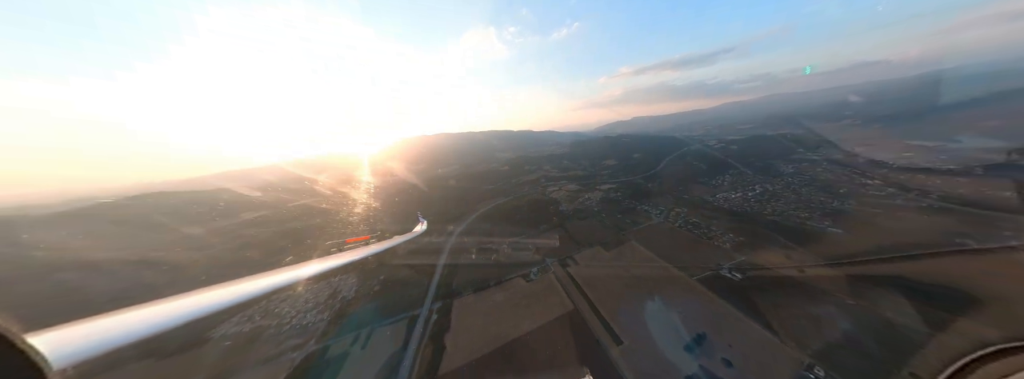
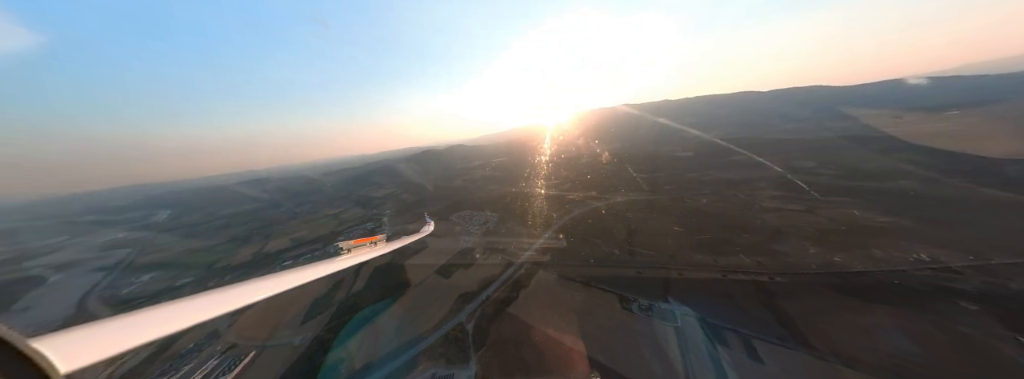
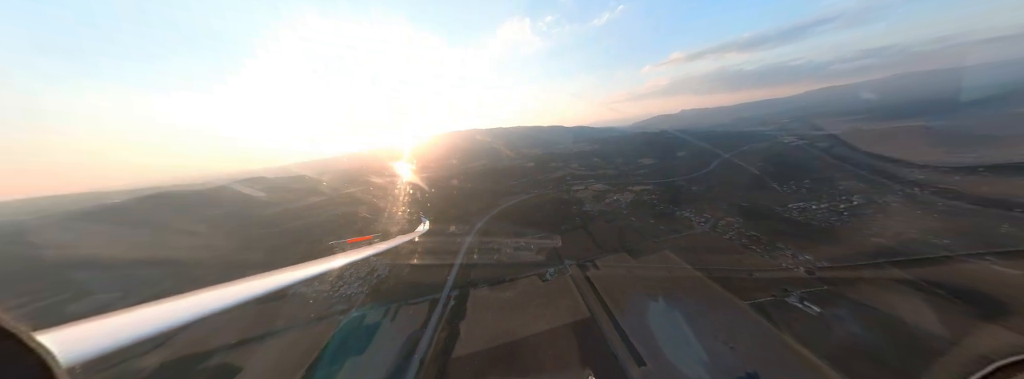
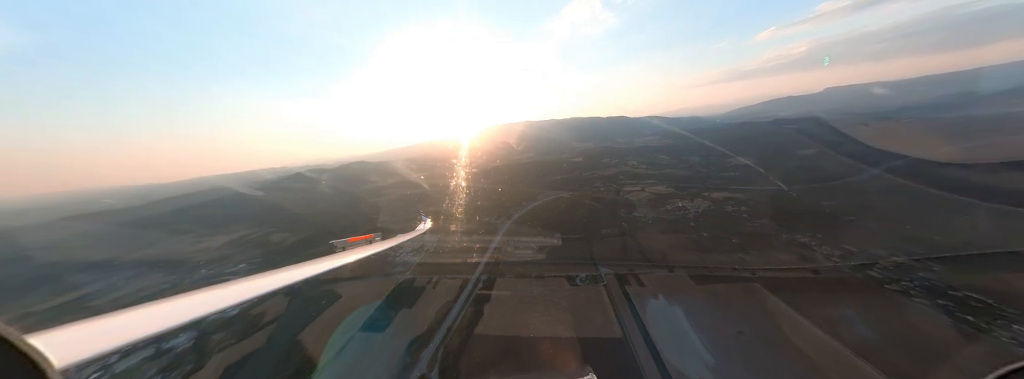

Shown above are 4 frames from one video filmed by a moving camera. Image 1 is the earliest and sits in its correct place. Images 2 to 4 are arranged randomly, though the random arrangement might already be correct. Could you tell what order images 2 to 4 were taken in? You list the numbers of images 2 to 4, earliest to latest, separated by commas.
3, 4, 2
